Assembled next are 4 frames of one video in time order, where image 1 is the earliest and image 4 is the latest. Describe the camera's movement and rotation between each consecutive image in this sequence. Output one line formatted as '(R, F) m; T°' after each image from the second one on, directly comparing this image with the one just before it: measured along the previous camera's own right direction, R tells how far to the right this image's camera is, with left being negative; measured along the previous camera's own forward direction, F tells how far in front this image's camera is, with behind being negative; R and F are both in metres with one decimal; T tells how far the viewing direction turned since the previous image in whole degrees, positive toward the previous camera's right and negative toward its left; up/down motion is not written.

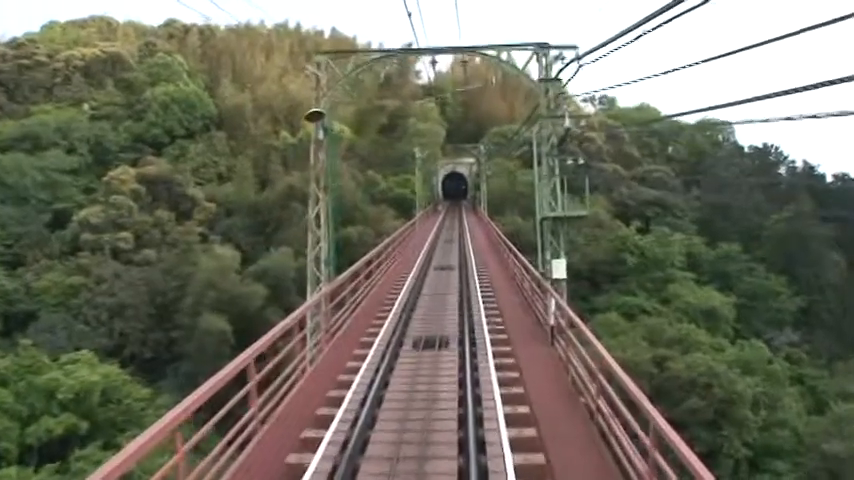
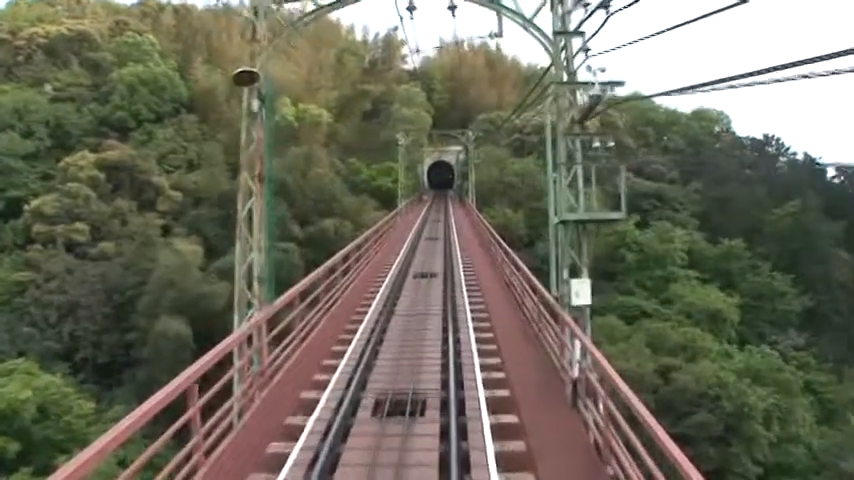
(+0.1, +2.5) m; +1°
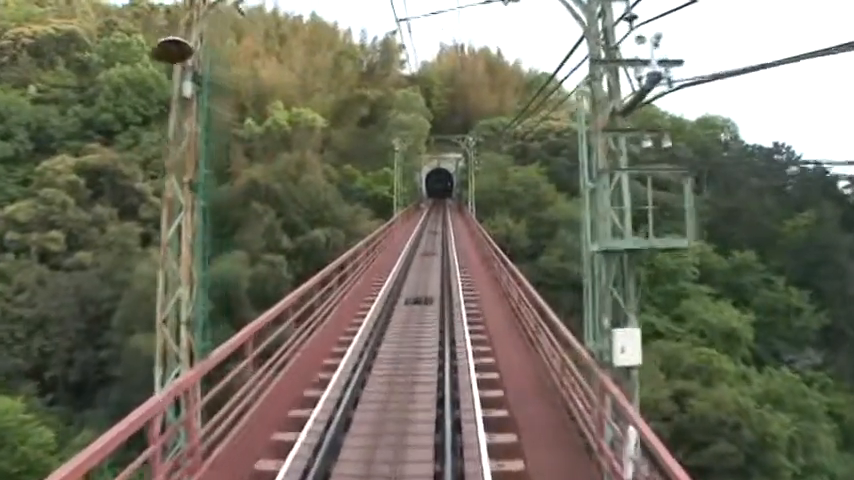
(0.0, +1.7) m; 0°
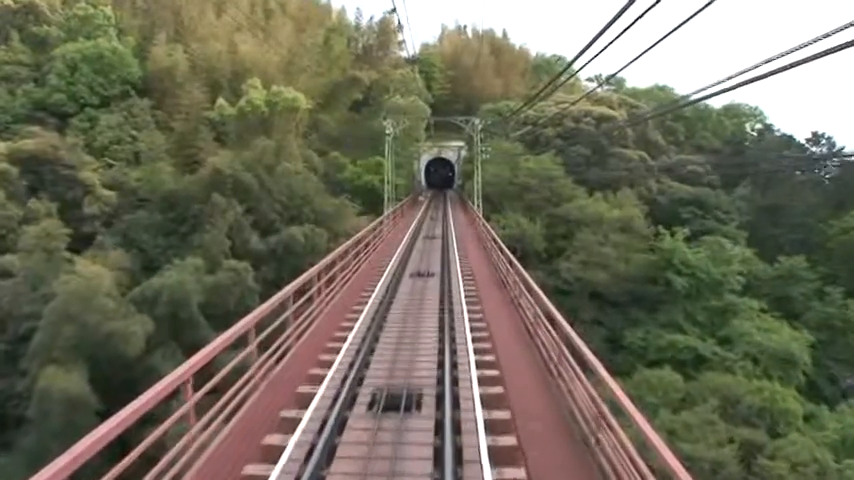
(+0.1, +4.7) m; 0°
